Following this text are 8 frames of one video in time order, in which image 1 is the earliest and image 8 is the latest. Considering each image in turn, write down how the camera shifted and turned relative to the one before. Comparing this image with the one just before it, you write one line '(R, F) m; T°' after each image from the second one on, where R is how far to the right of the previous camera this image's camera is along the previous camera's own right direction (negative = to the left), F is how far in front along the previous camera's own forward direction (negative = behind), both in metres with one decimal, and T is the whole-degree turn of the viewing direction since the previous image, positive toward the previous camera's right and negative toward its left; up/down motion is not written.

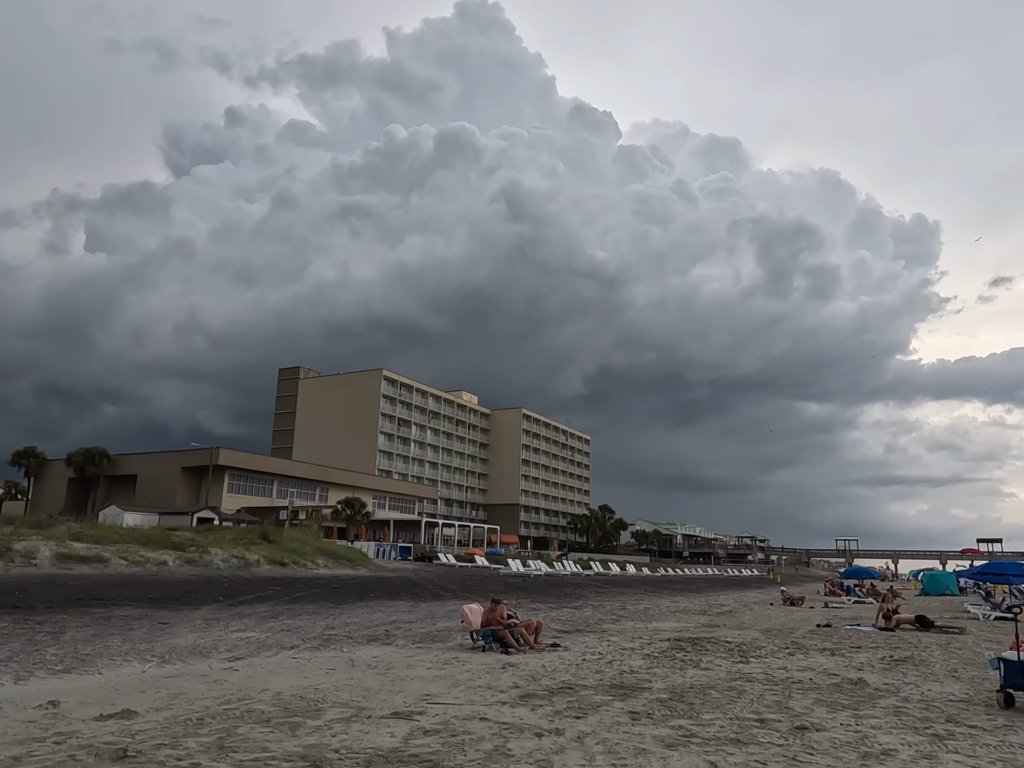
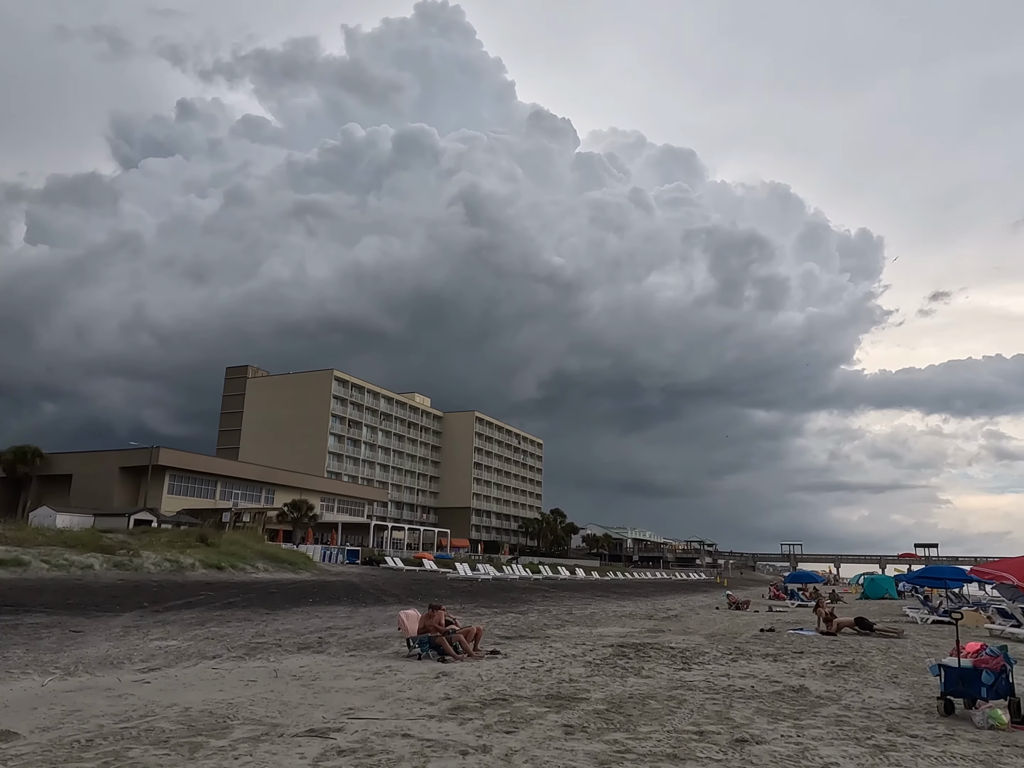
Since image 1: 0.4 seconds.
(+0.3, +0.5) m; +4°
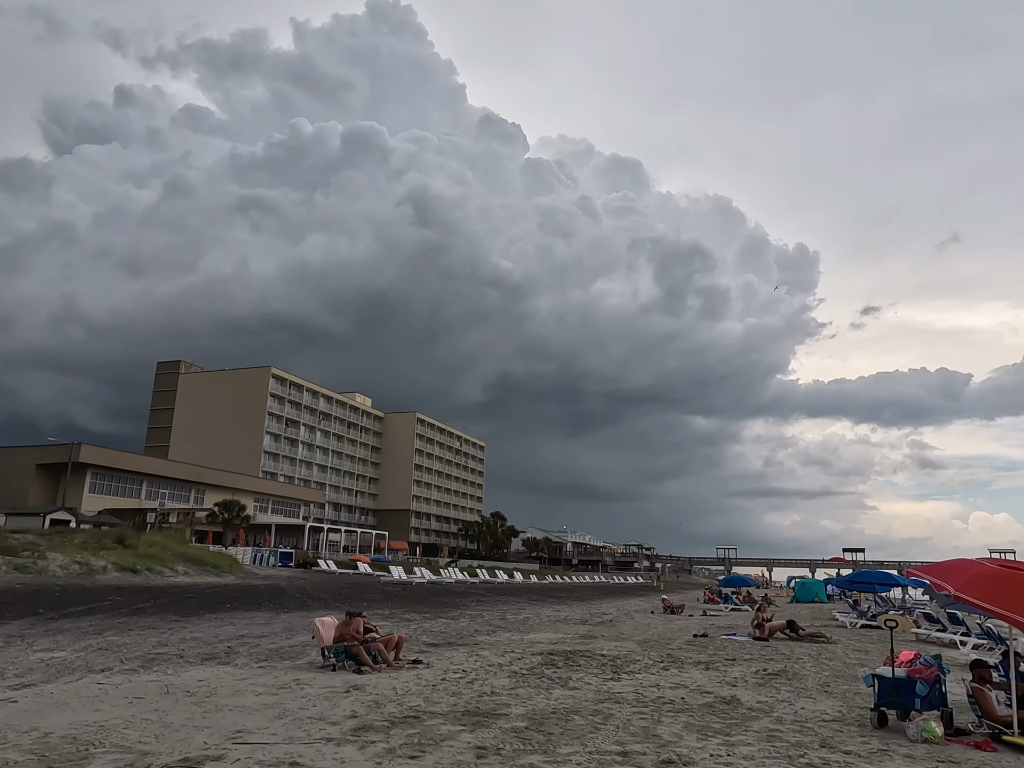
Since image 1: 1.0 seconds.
(+0.3, +0.8) m; +5°
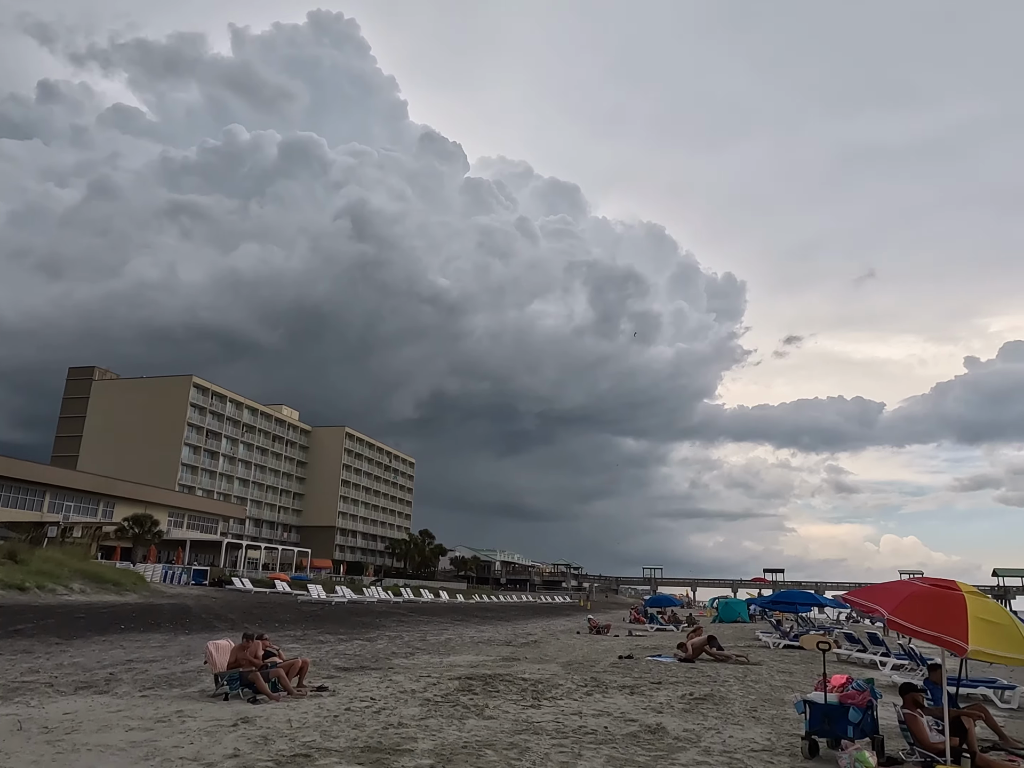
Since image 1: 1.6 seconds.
(+0.2, +0.7) m; +5°
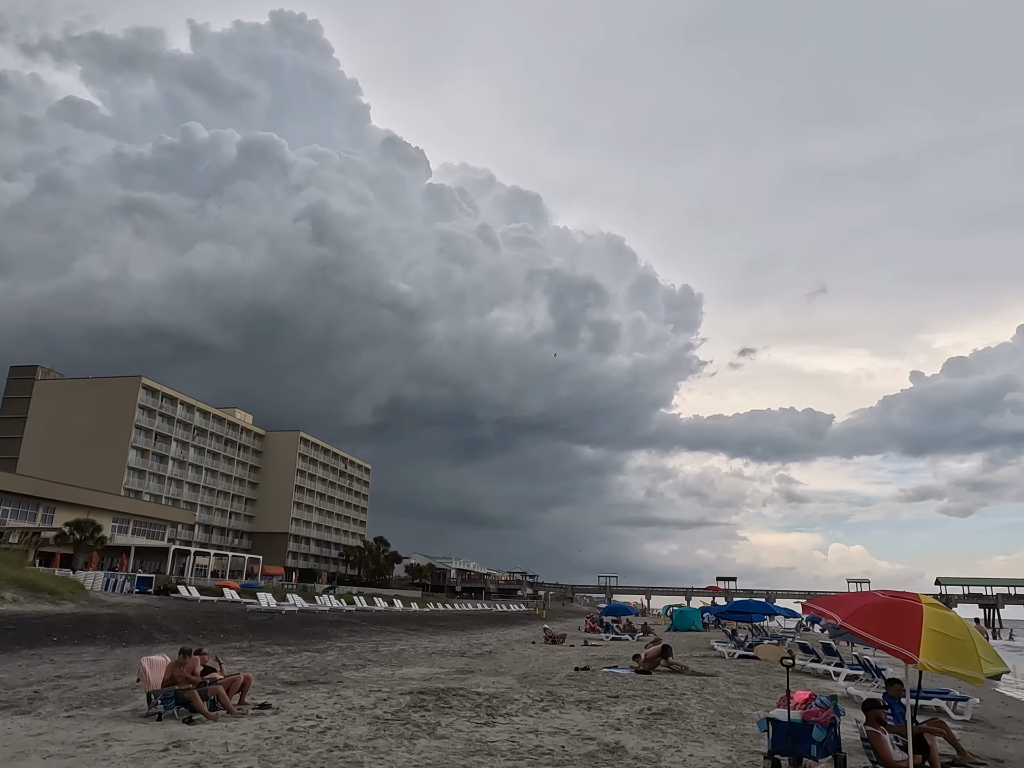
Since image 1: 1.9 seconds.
(0.0, +0.4) m; +3°
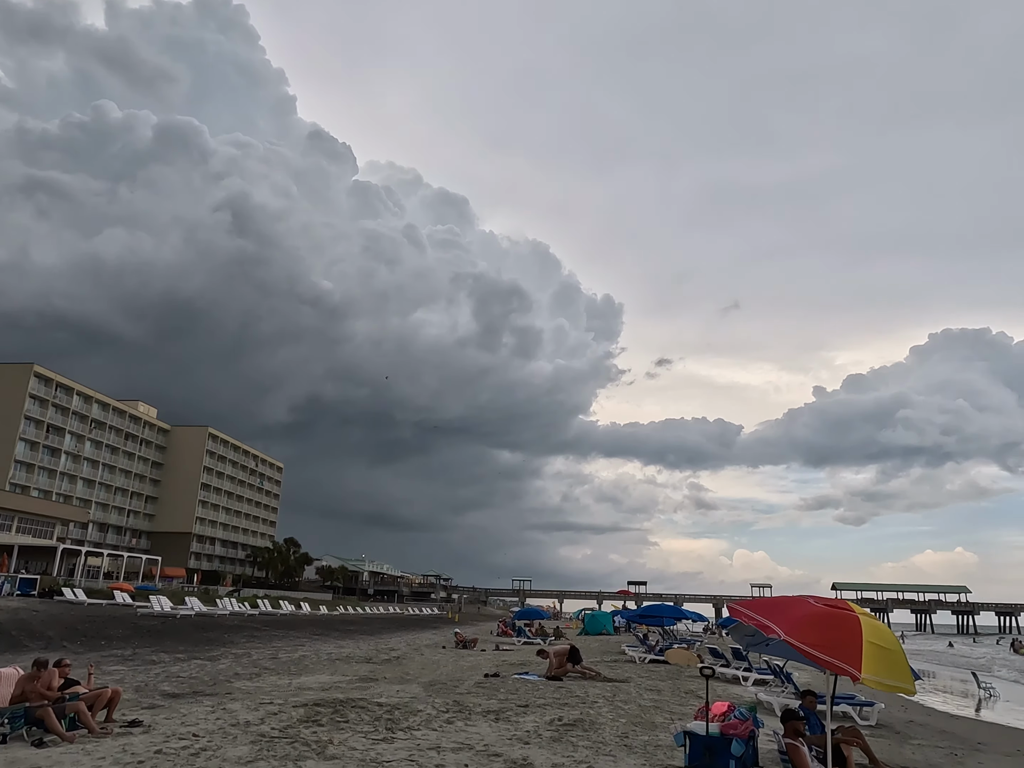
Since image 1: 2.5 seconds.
(+0.1, +0.7) m; +6°
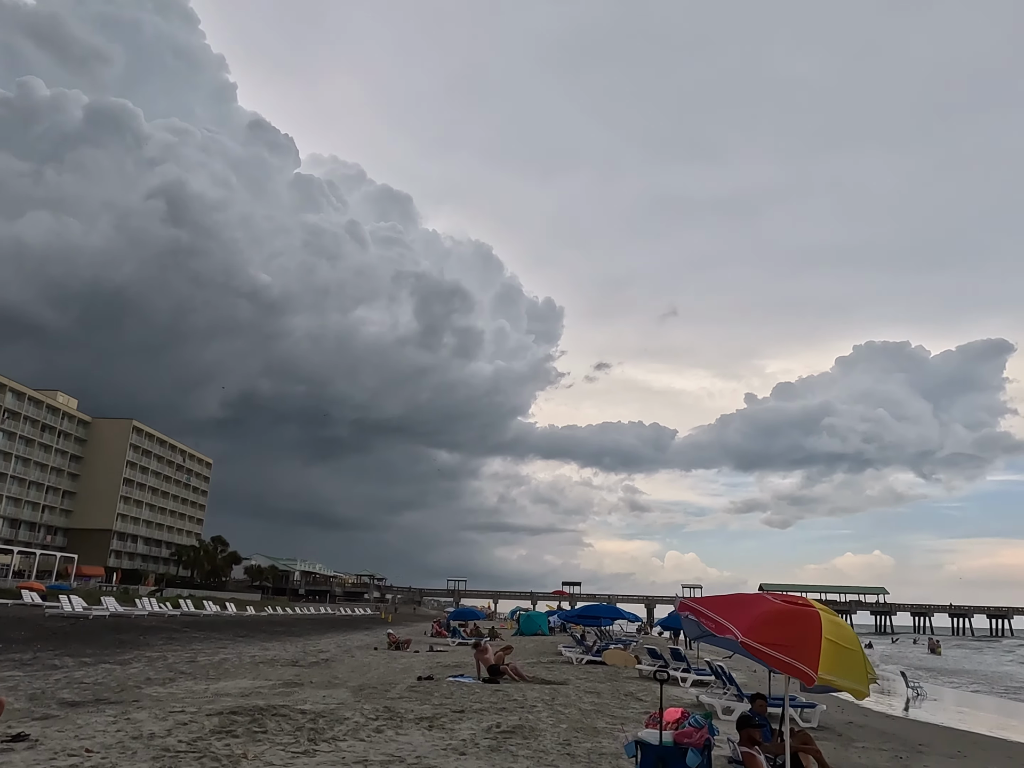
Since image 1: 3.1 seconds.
(-0.1, +0.7) m; +5°
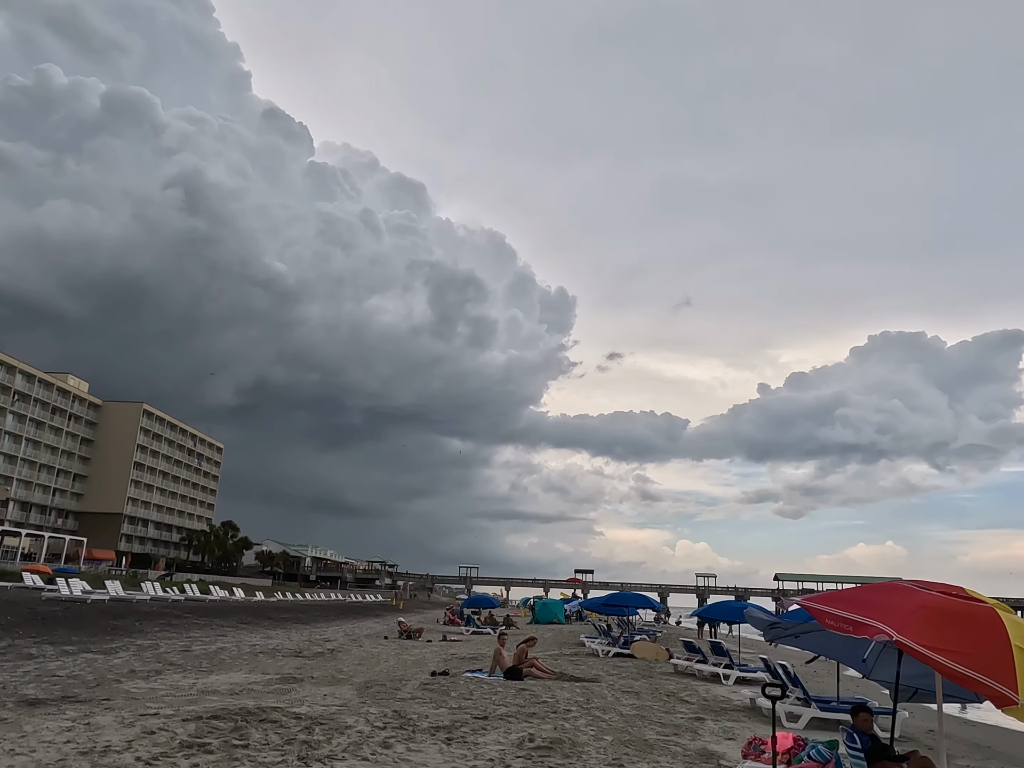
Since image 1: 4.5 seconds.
(-0.3, +1.9) m; -1°
